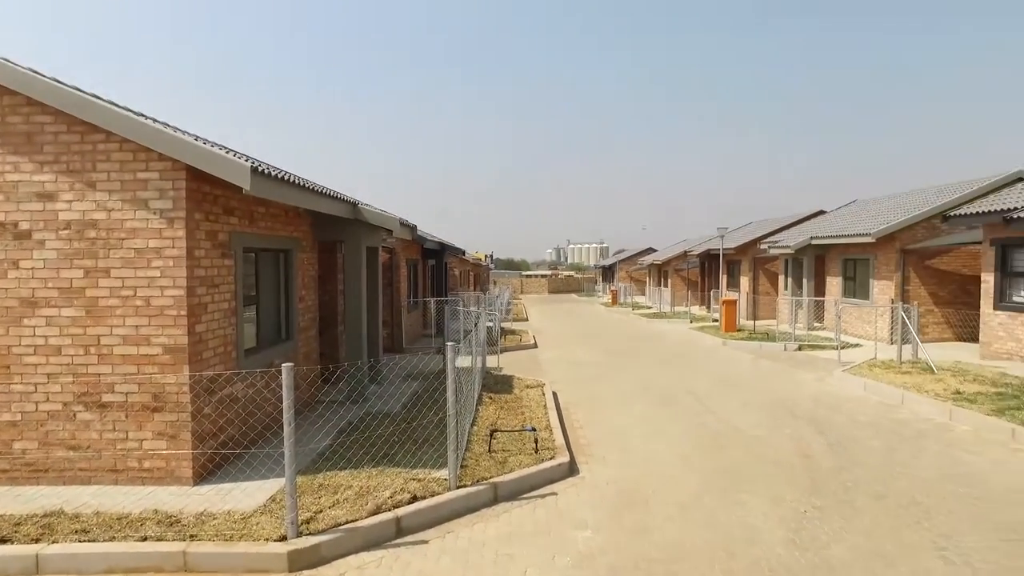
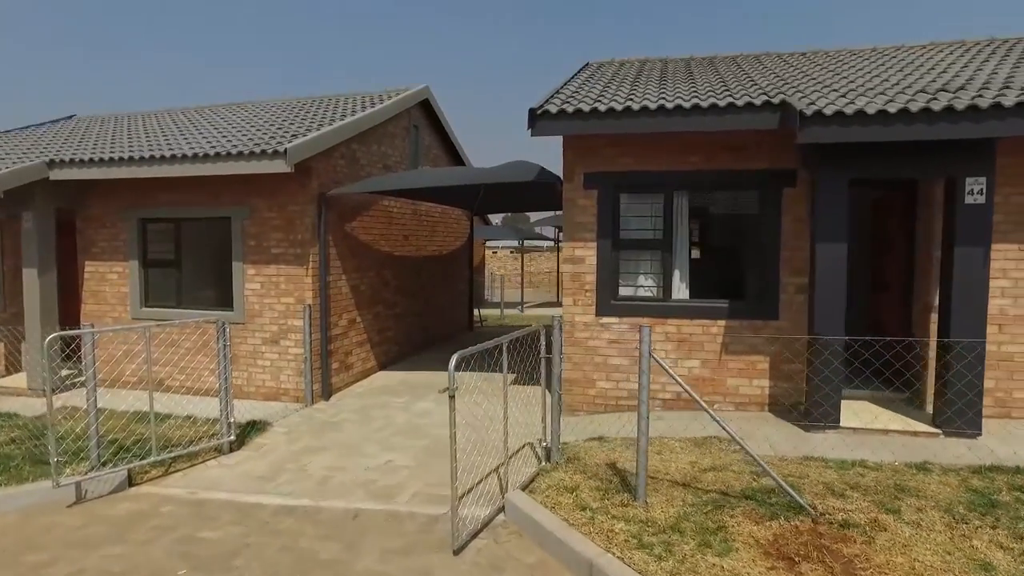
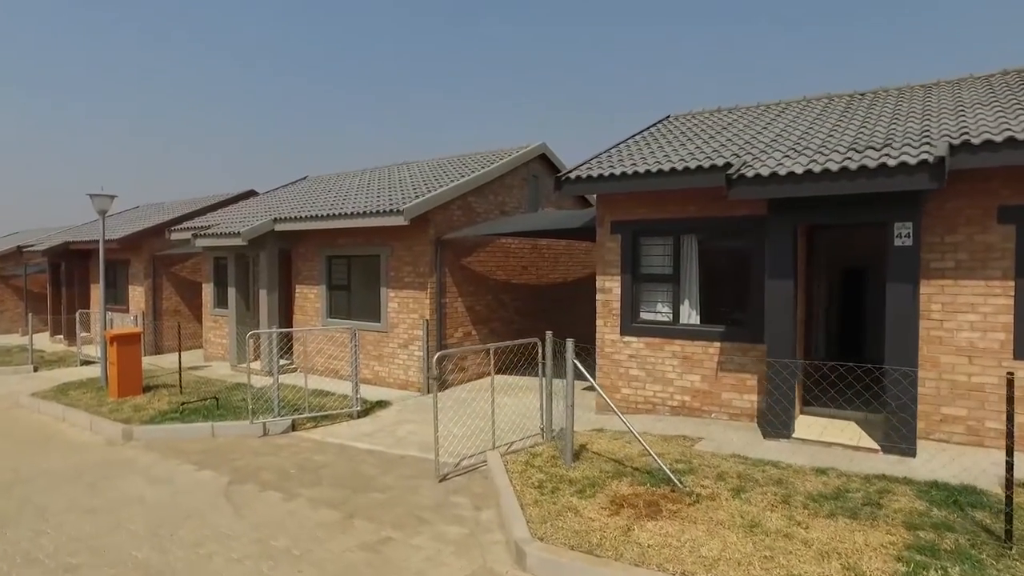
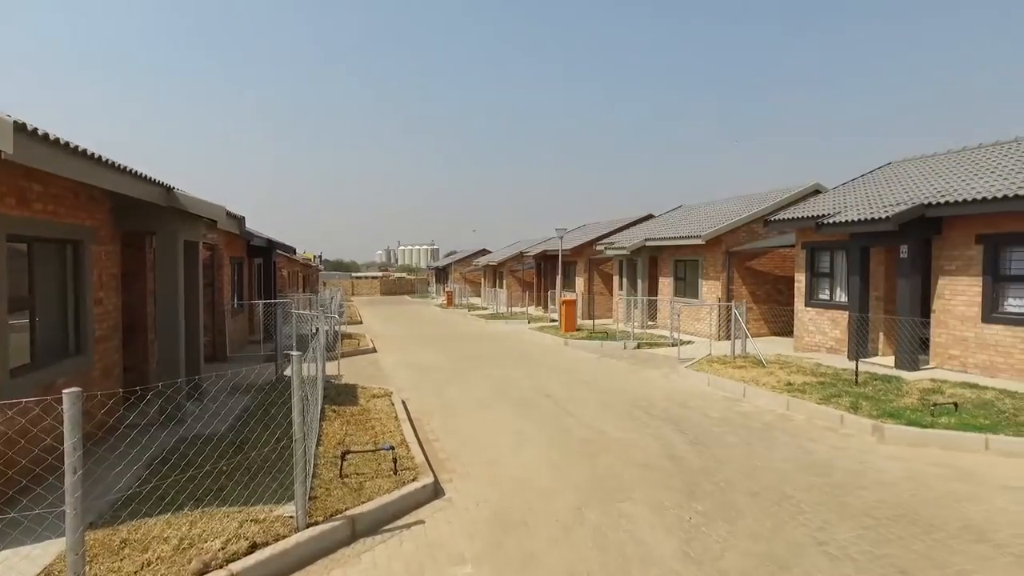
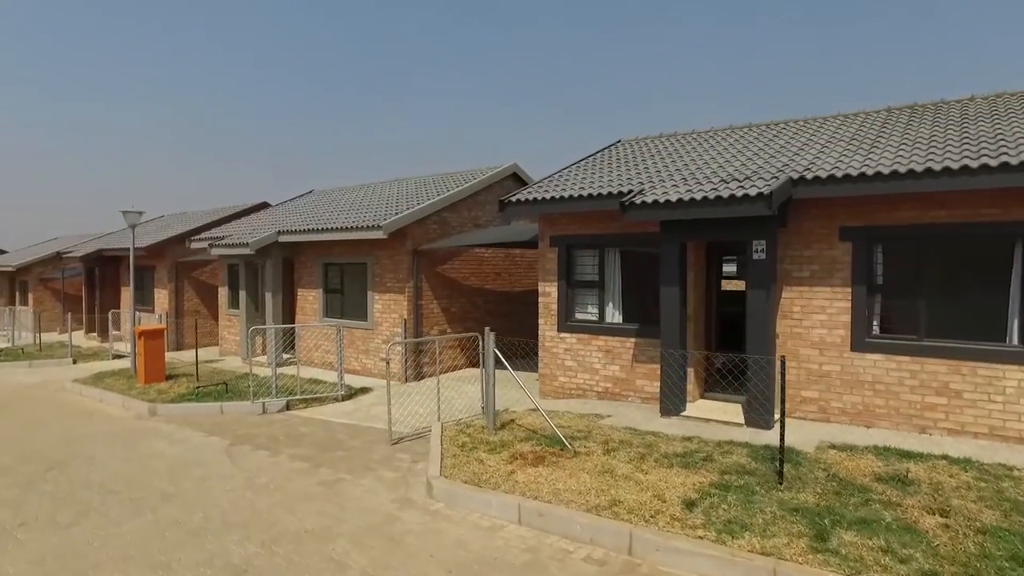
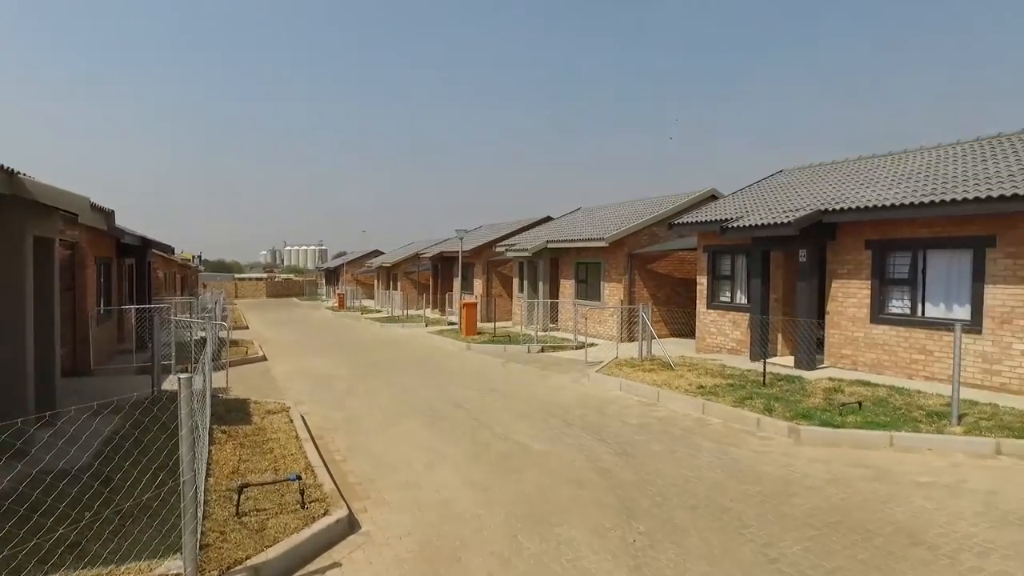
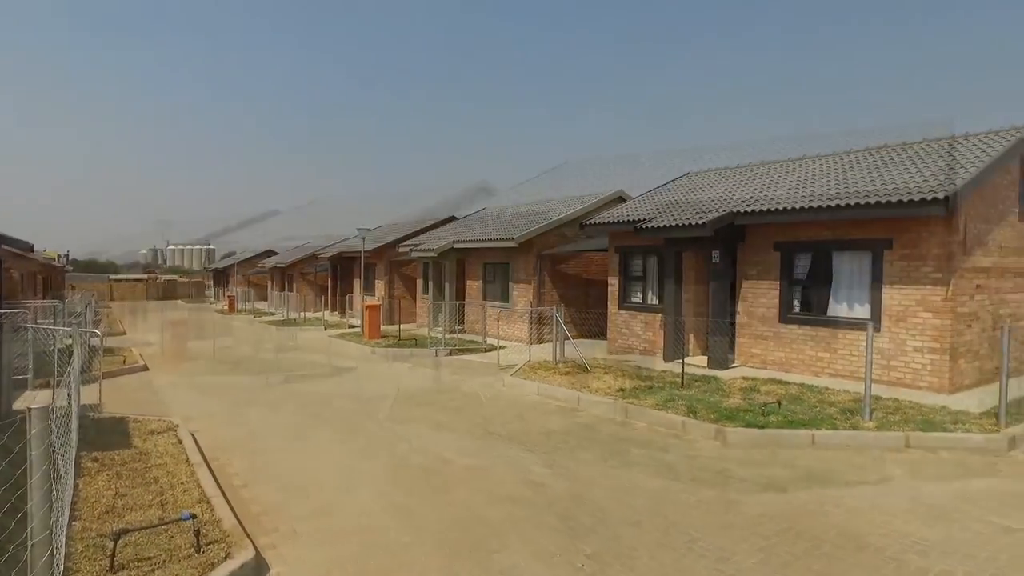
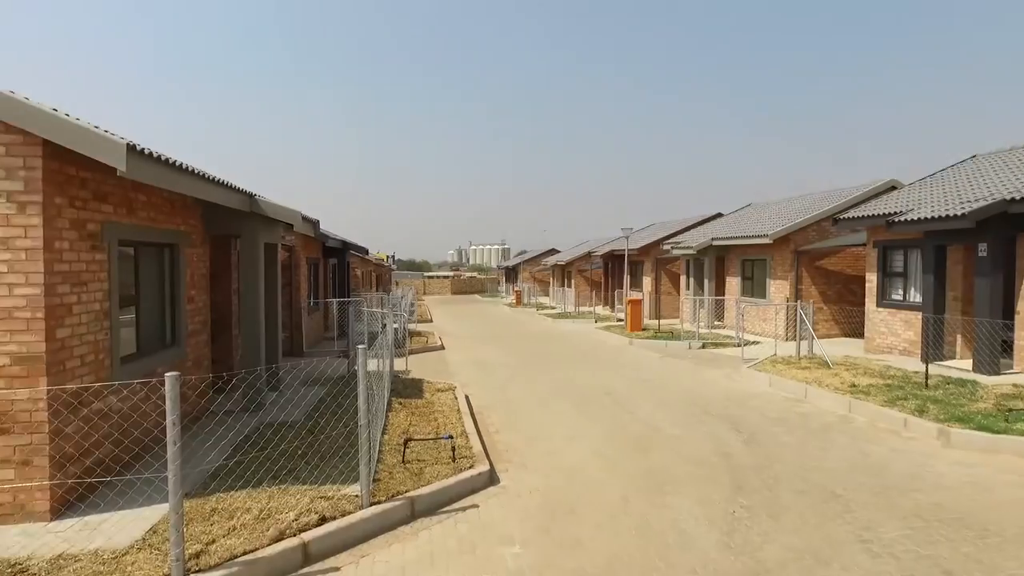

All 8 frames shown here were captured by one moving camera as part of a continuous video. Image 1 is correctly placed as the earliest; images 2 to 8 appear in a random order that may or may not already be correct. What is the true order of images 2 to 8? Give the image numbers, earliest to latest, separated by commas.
8, 4, 6, 7, 5, 3, 2
